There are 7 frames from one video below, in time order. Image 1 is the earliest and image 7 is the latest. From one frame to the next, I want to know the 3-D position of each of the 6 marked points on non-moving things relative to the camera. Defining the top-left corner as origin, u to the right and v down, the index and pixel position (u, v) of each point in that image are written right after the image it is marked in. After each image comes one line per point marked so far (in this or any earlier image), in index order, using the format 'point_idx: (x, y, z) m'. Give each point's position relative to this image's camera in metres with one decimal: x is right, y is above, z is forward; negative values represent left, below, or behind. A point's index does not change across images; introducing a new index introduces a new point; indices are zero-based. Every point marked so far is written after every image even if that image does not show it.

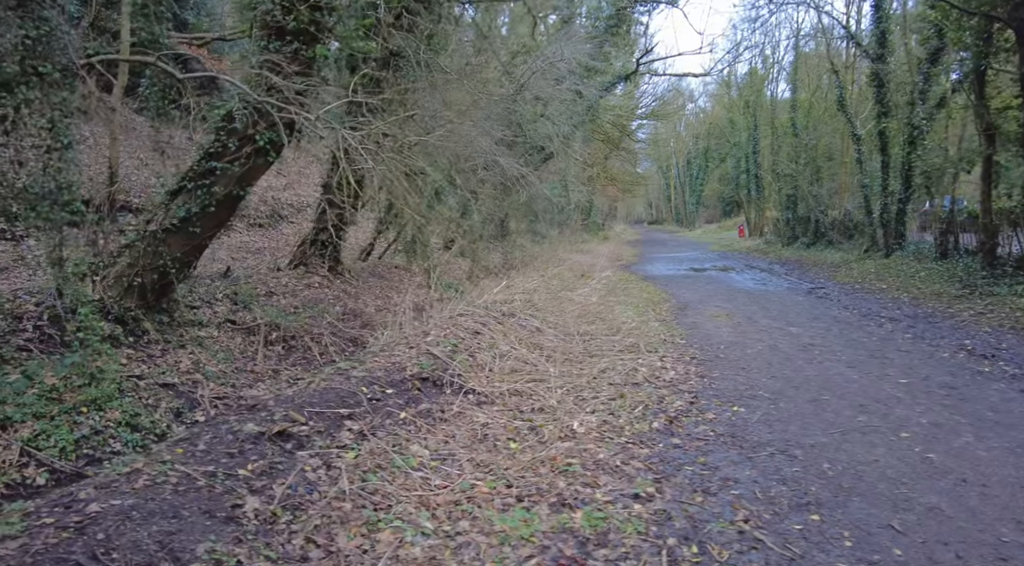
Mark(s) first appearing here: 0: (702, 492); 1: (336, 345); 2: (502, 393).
0: (+1.3, -1.4, +4.7) m
1: (-3.1, -1.1, +12.3) m
2: (-0.1, -1.1, +7.3) m
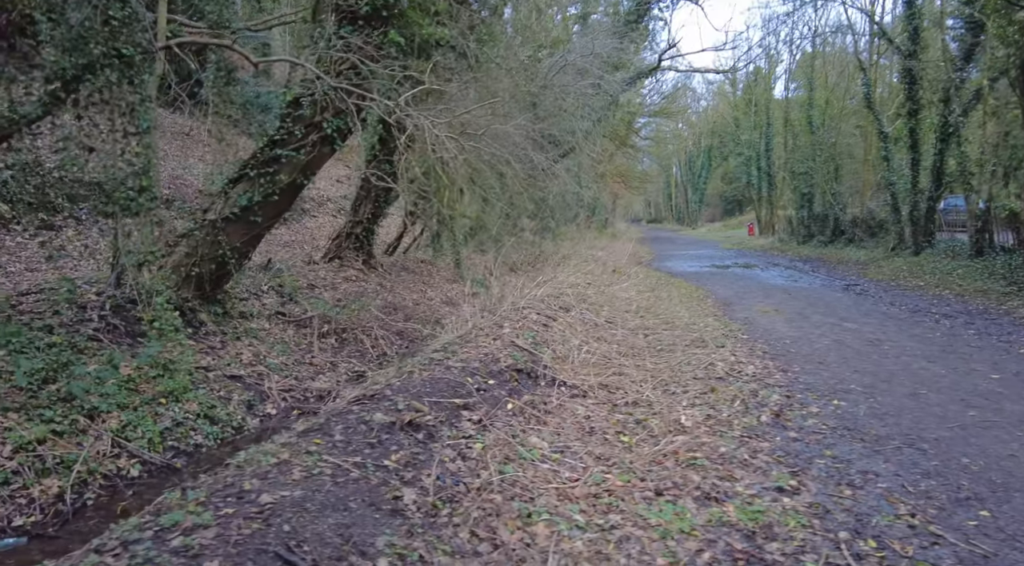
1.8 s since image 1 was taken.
0: (+2.2, -1.4, +4.6) m
1: (-2.2, -1.0, +12.1) m
2: (+0.8, -1.1, +7.2) m
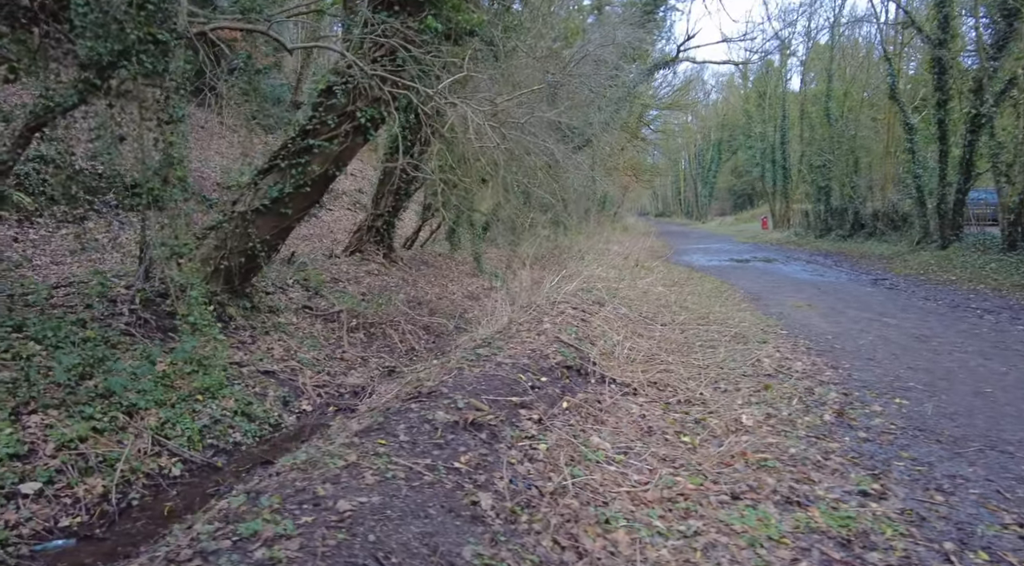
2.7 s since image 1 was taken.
0: (+2.7, -1.3, +4.4) m
1: (-1.7, -0.9, +11.9) m
2: (+1.3, -1.0, +6.9) m
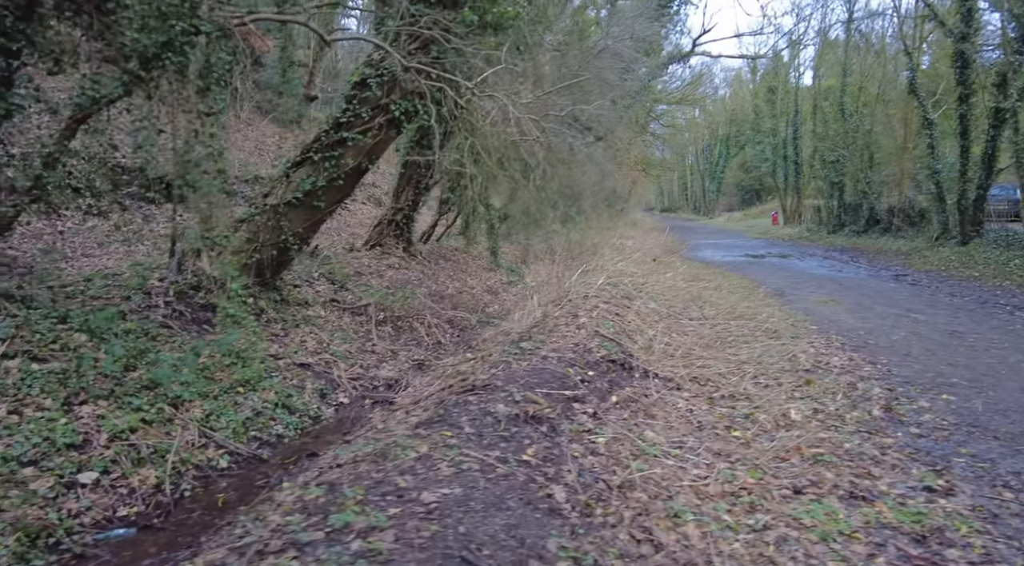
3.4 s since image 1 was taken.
0: (+3.1, -1.3, +4.4) m
1: (-1.2, -0.8, +11.9) m
2: (+1.7, -0.9, +6.9) m
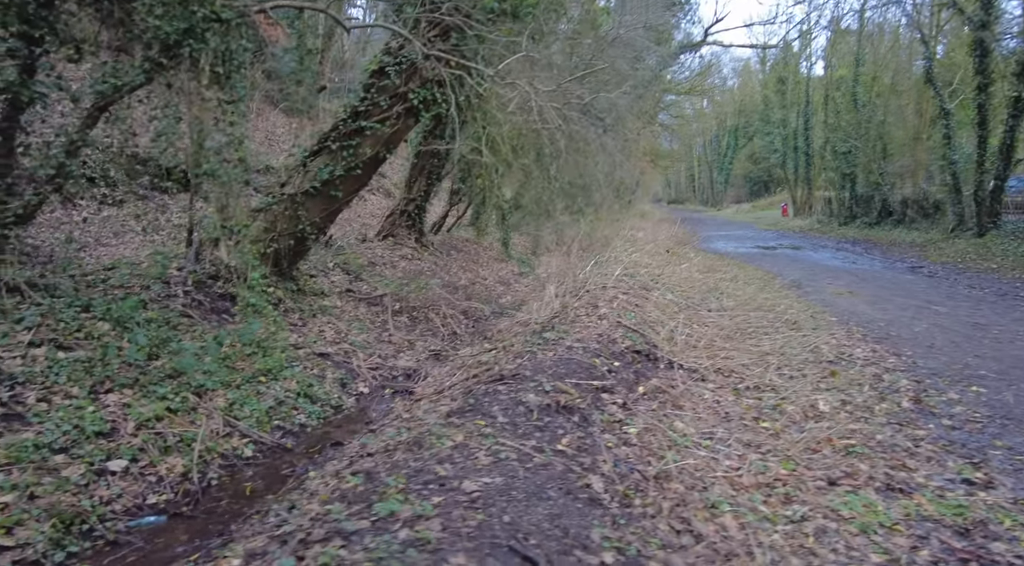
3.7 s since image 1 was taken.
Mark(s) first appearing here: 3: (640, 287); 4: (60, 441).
0: (+3.3, -1.2, +4.3) m
1: (-1.0, -0.6, +11.9) m
2: (+1.9, -0.8, +6.9) m
3: (+1.9, 0.0, +10.4) m
4: (-3.4, -1.2, +5.2) m
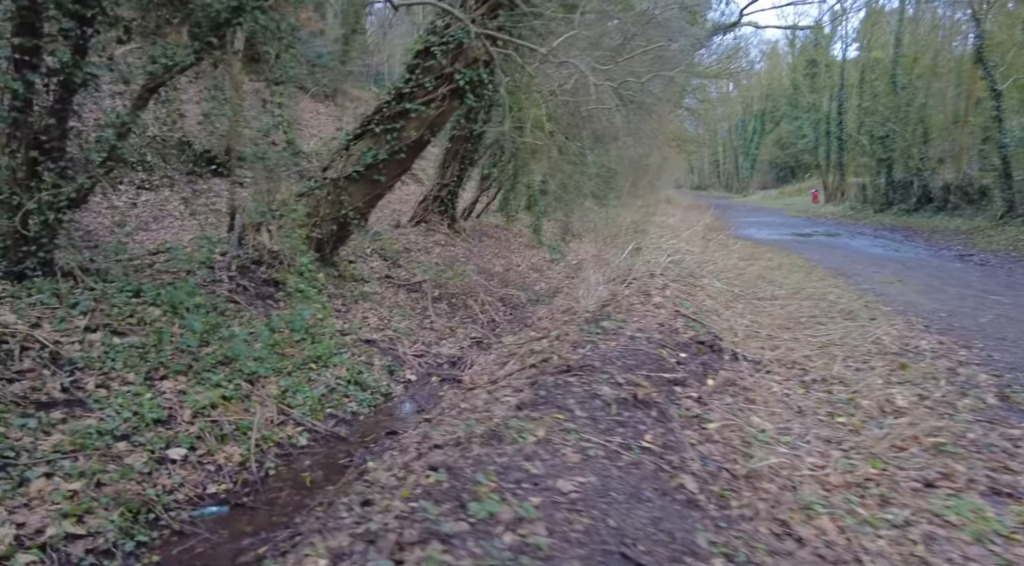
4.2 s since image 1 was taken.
0: (+3.7, -1.2, +4.1) m
1: (-0.3, -0.4, +11.7) m
2: (+2.5, -0.7, +6.6) m
3: (+2.6, +0.1, +10.2) m
4: (-2.9, -1.1, +5.1) m
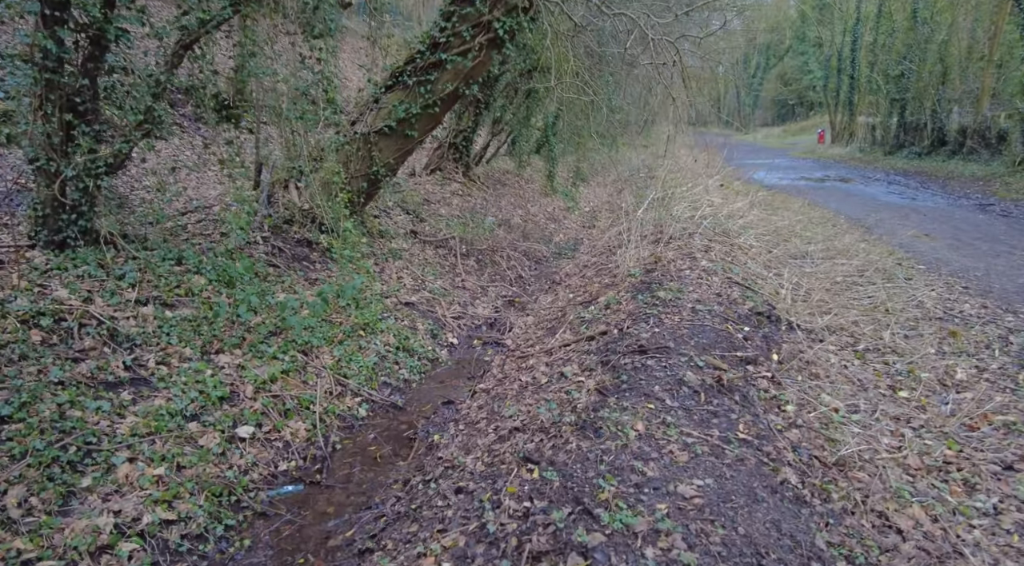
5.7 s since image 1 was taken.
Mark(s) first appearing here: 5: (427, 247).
0: (+4.3, -1.1, +4.1) m
1: (+0.2, +0.4, +11.7) m
2: (+3.0, -0.4, +6.6) m
3: (+3.0, +0.7, +10.1) m
4: (-2.4, -0.9, +5.1) m
5: (-1.3, +0.5, +10.8) m
